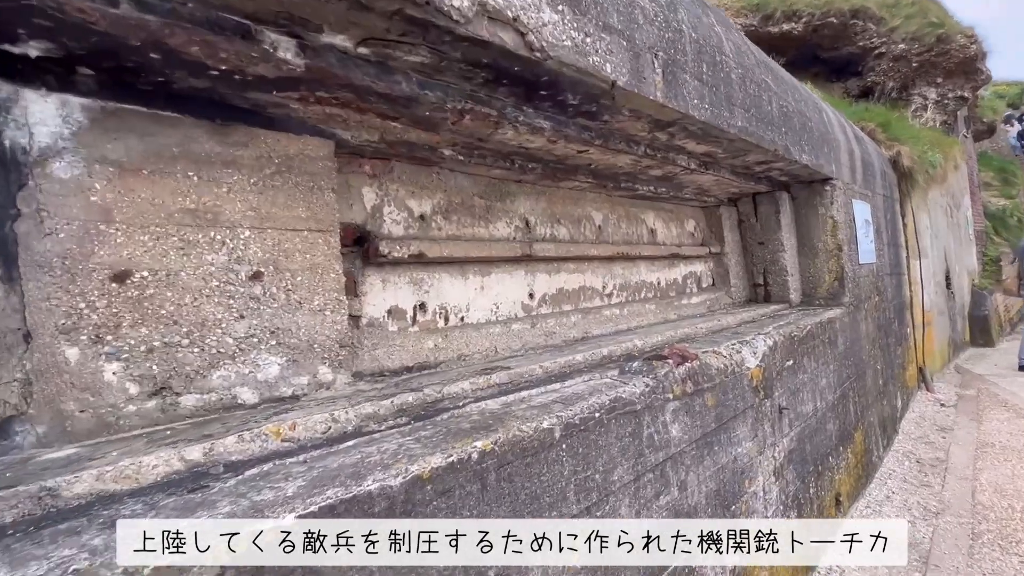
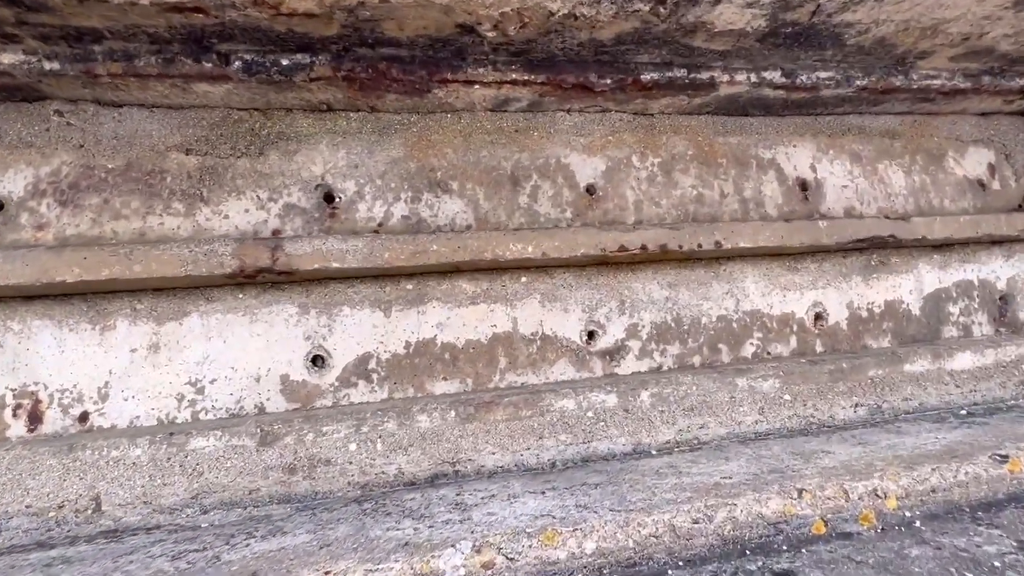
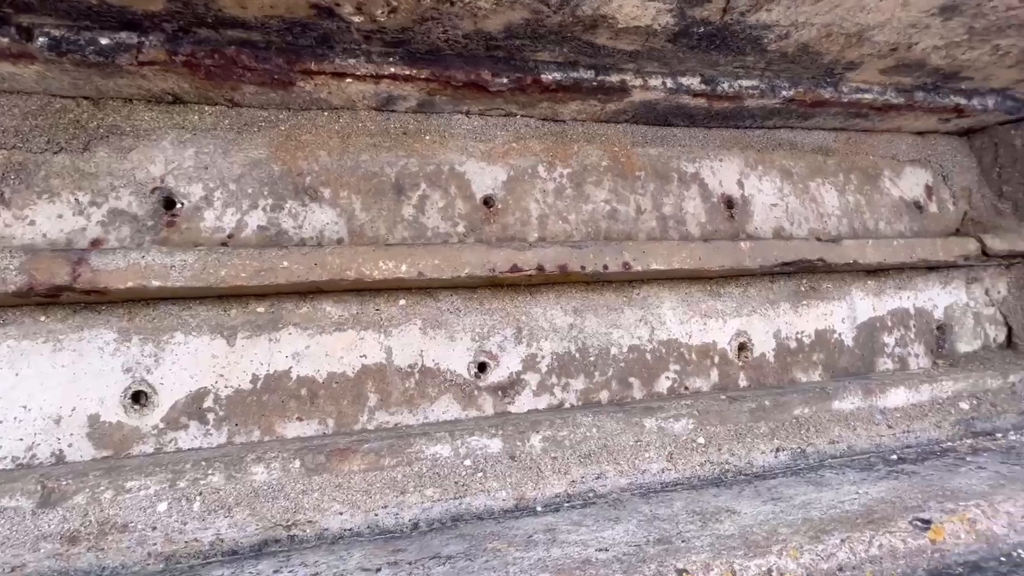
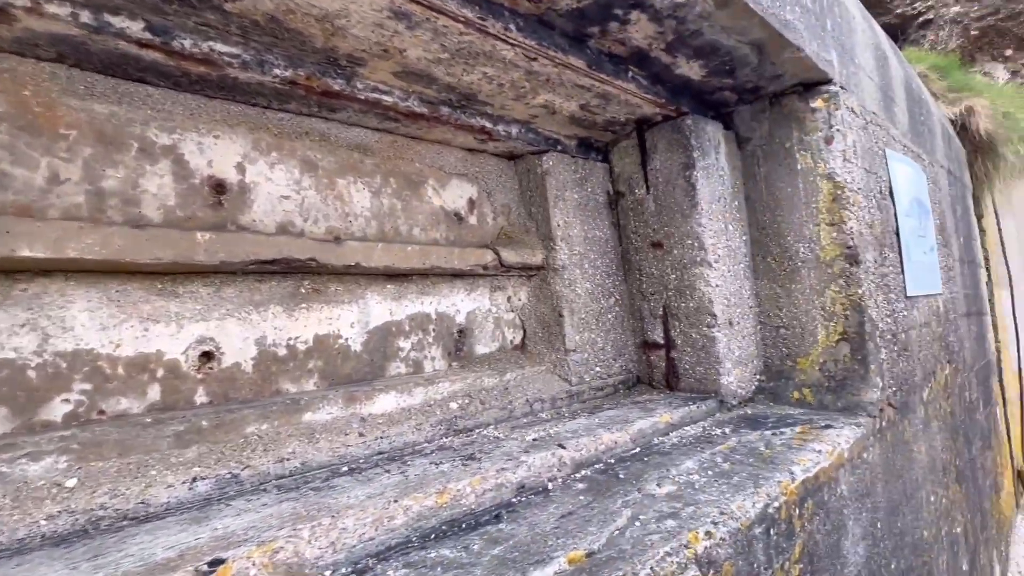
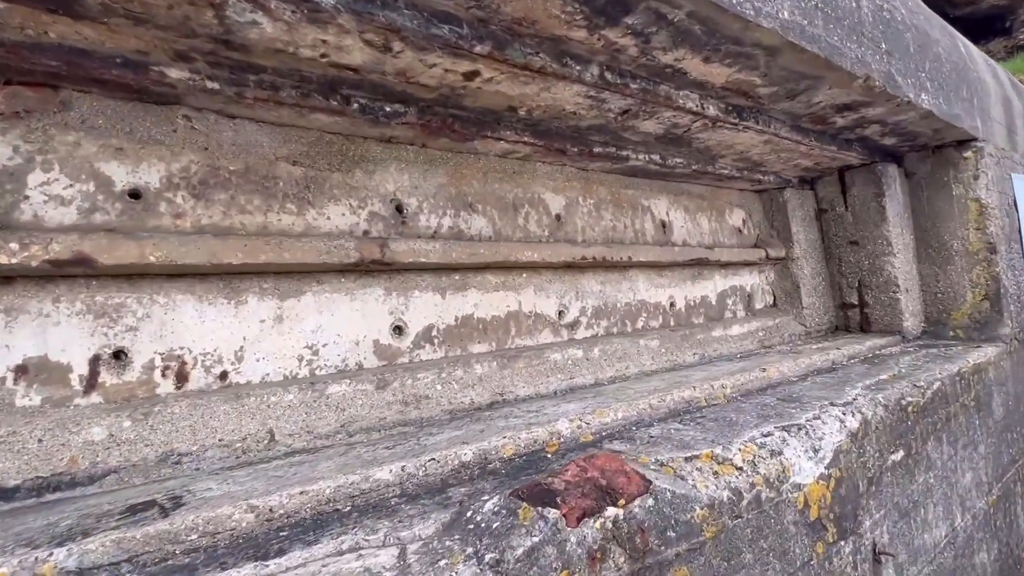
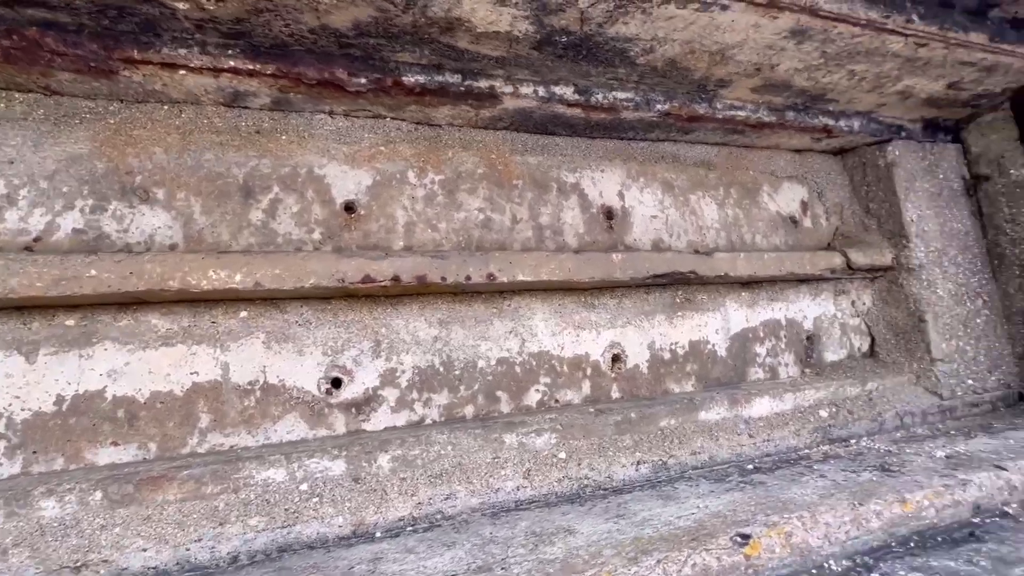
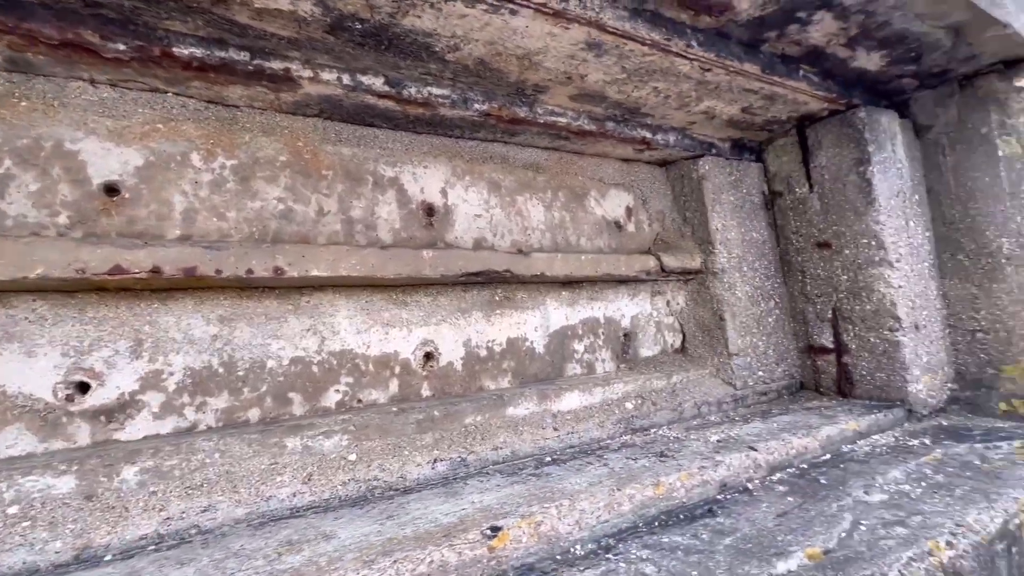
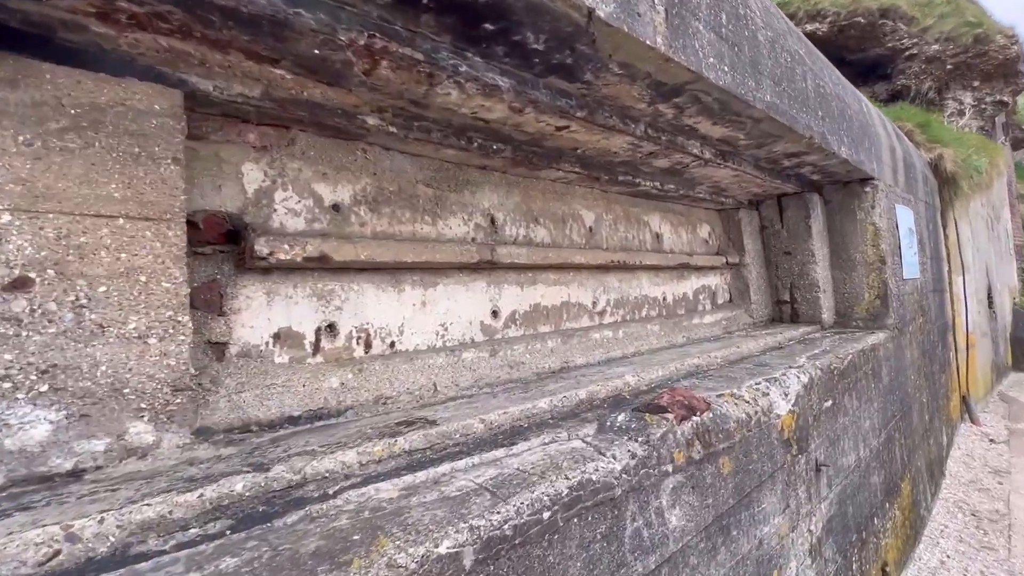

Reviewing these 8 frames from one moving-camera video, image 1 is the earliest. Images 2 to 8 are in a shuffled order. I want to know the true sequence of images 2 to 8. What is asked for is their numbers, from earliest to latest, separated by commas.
8, 5, 2, 3, 6, 7, 4
